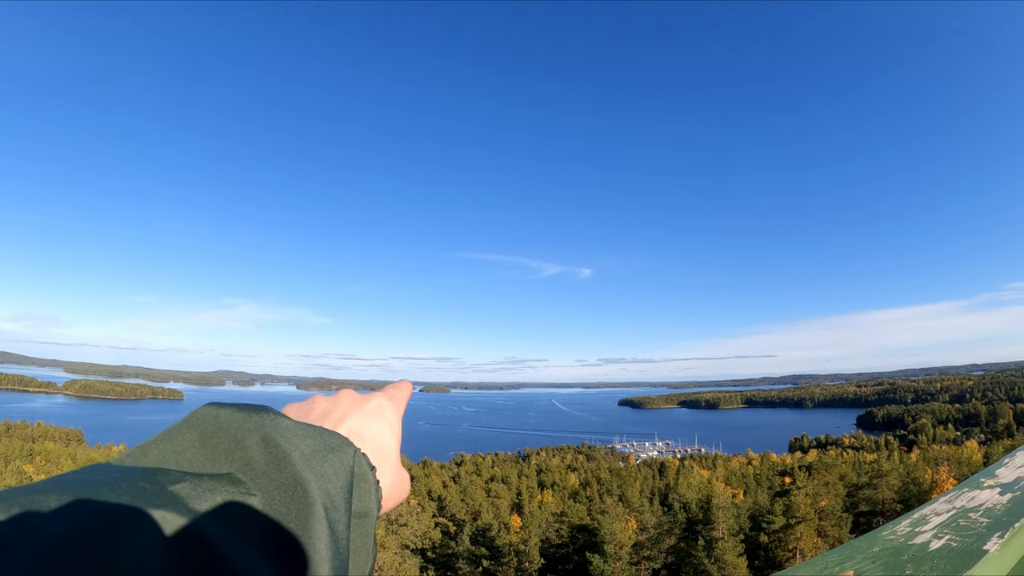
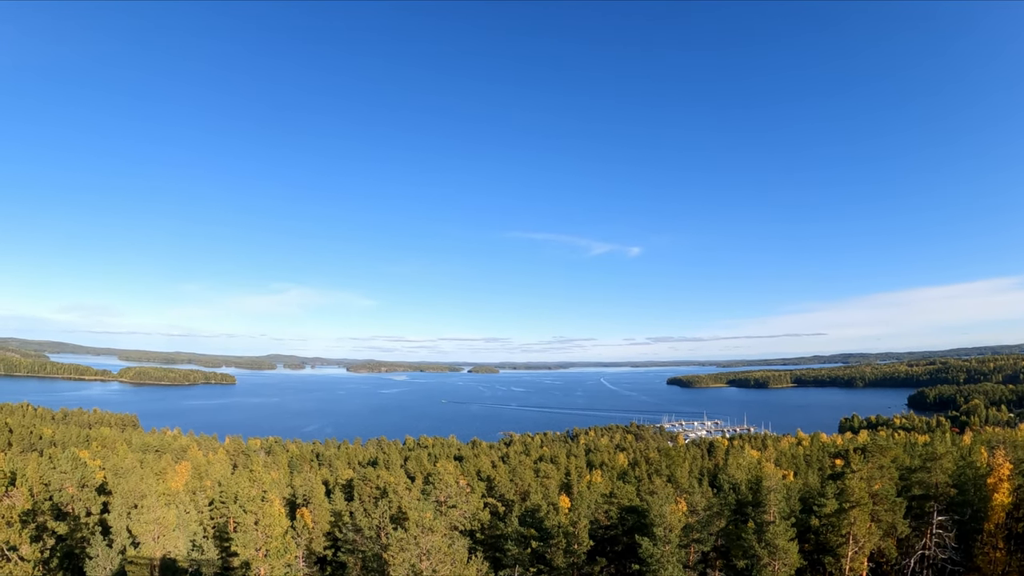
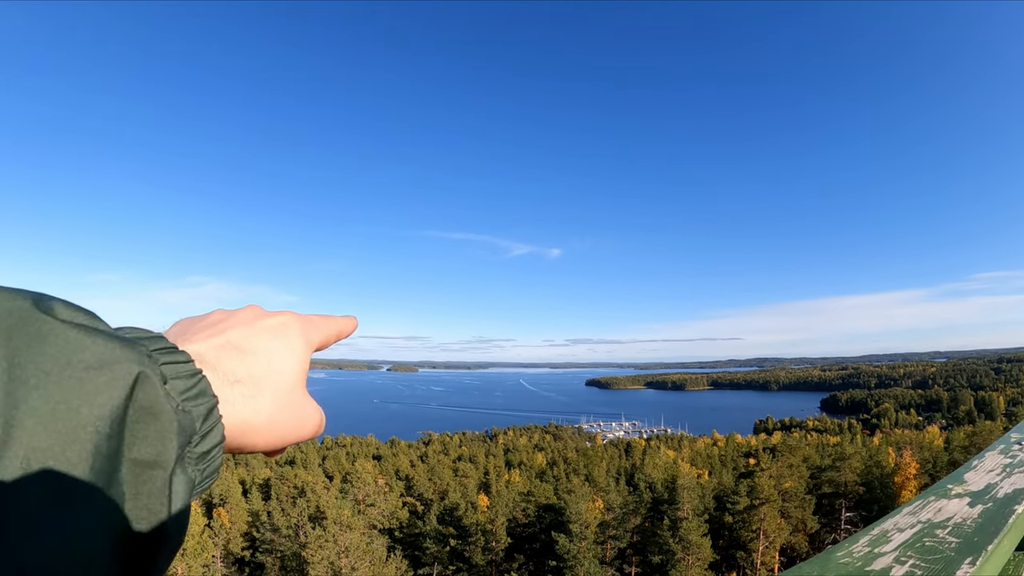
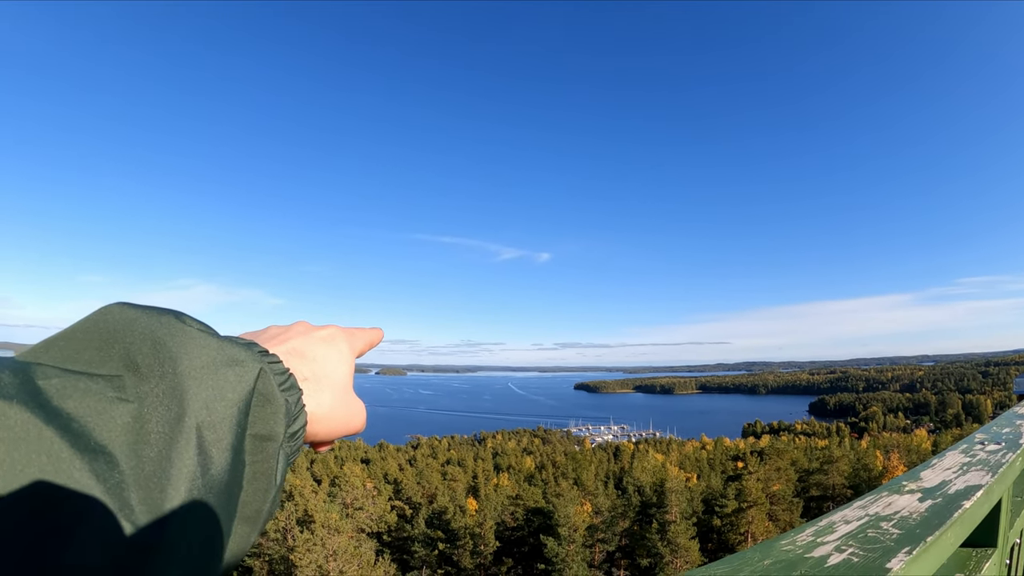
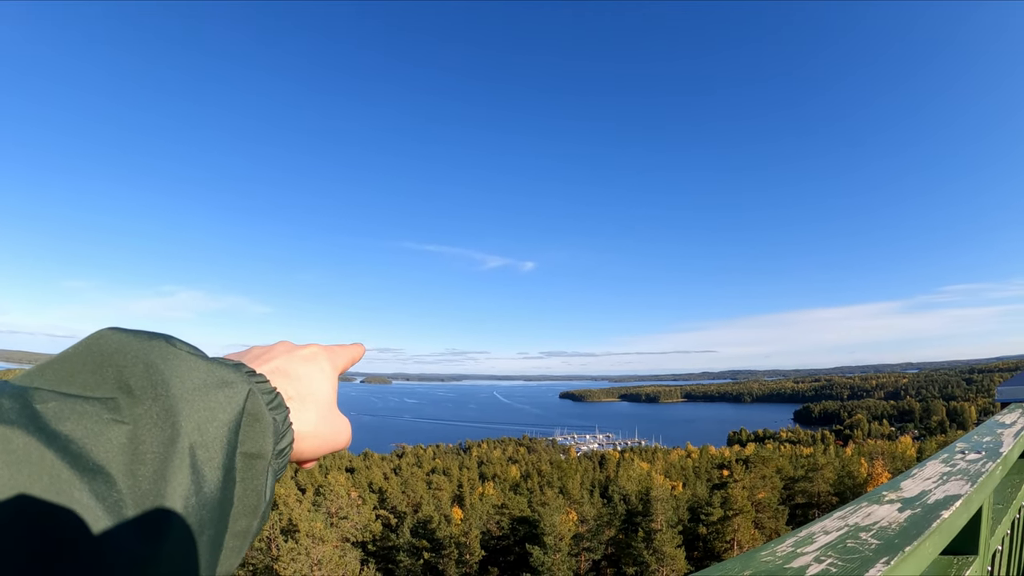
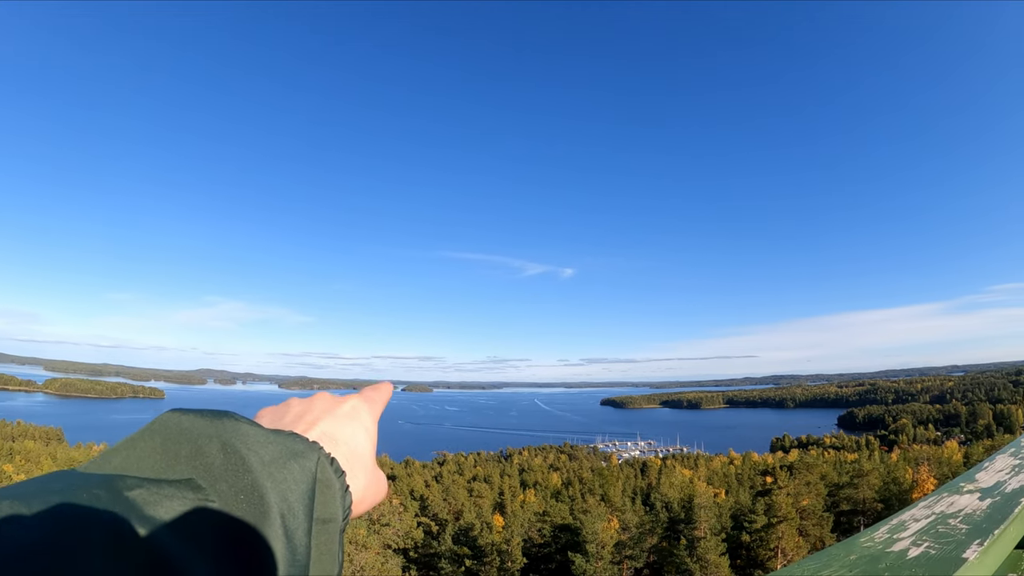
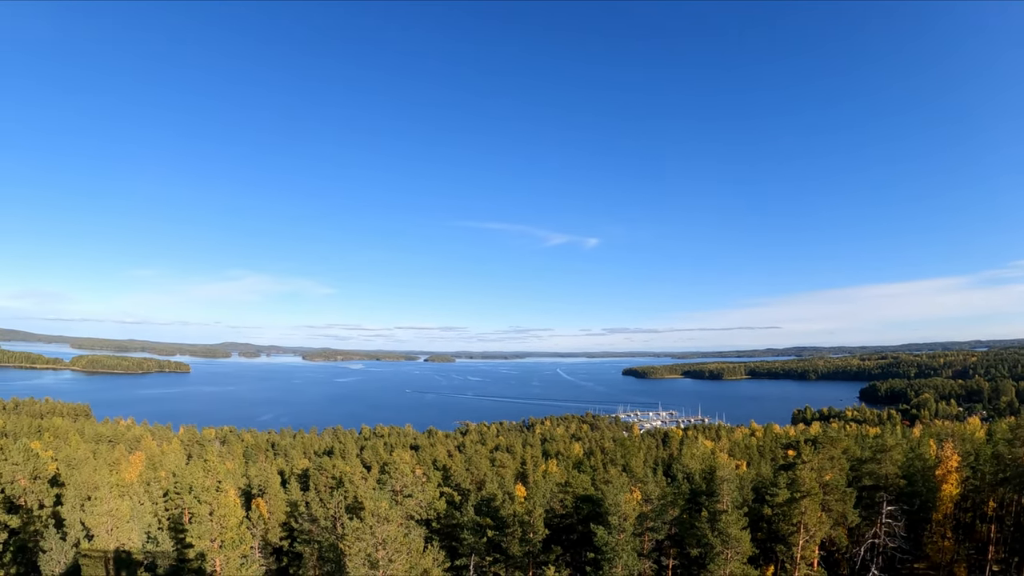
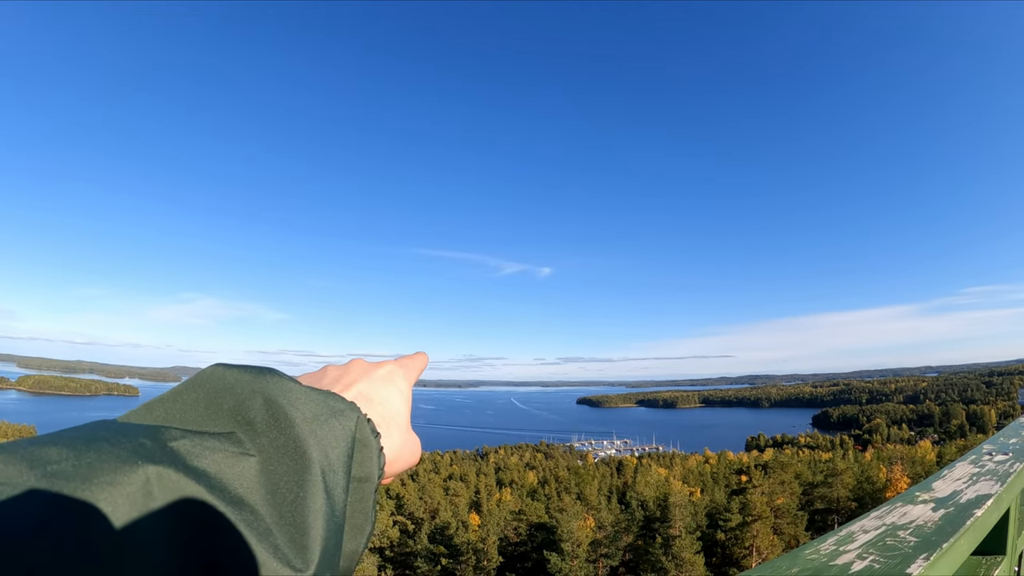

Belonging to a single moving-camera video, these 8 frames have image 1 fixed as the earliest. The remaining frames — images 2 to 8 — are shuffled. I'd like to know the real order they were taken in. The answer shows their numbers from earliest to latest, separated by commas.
6, 8, 5, 4, 3, 7, 2
